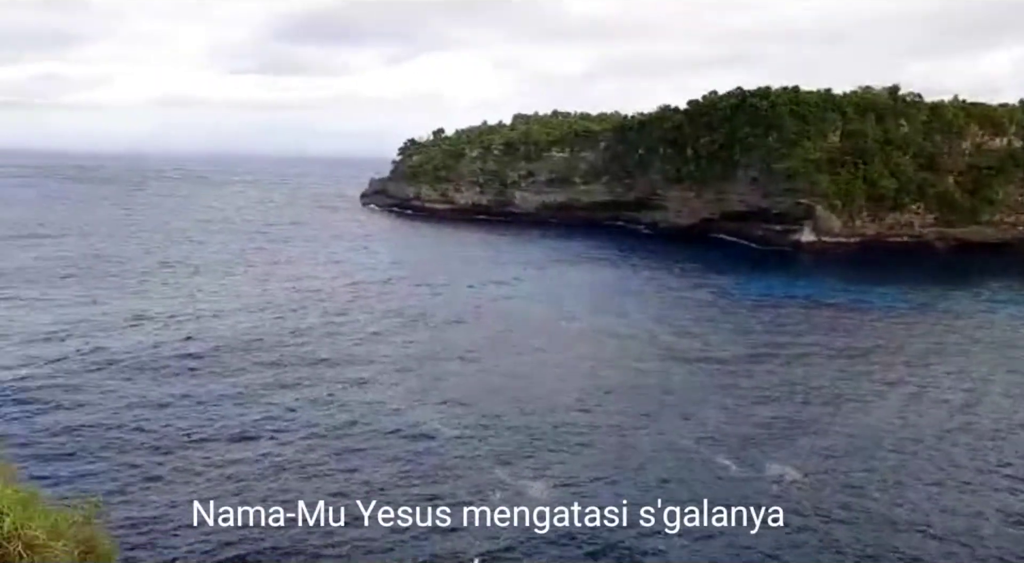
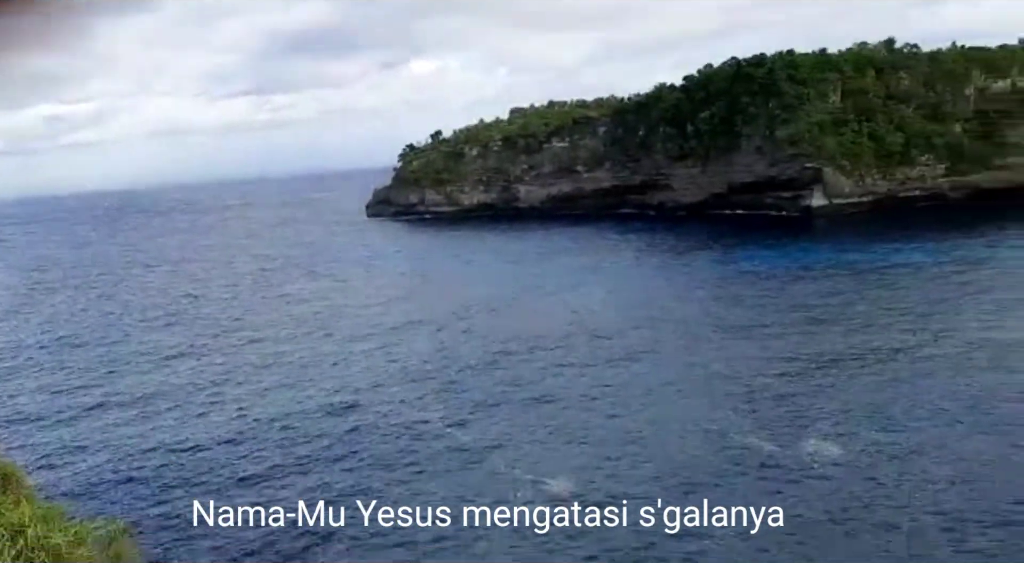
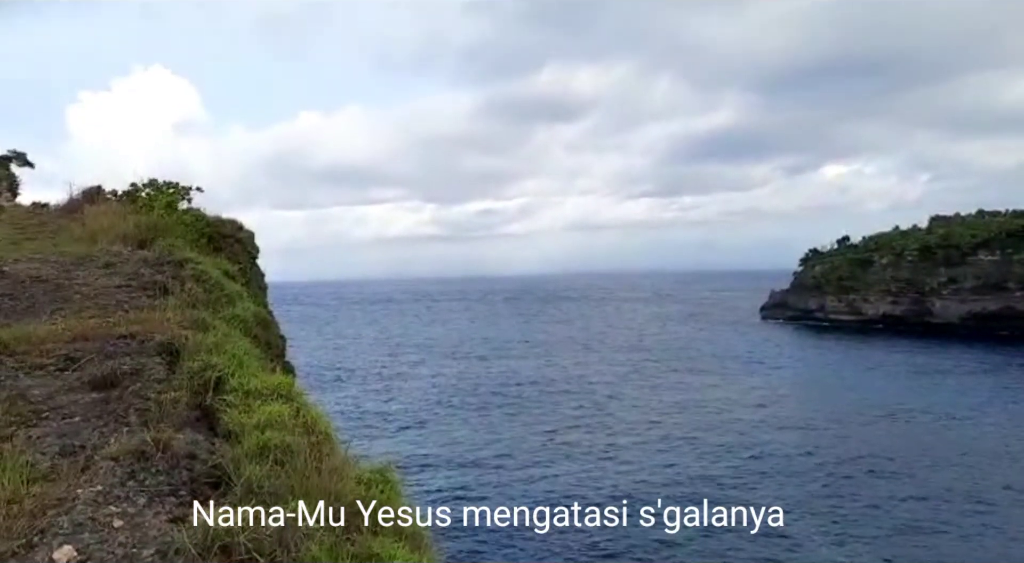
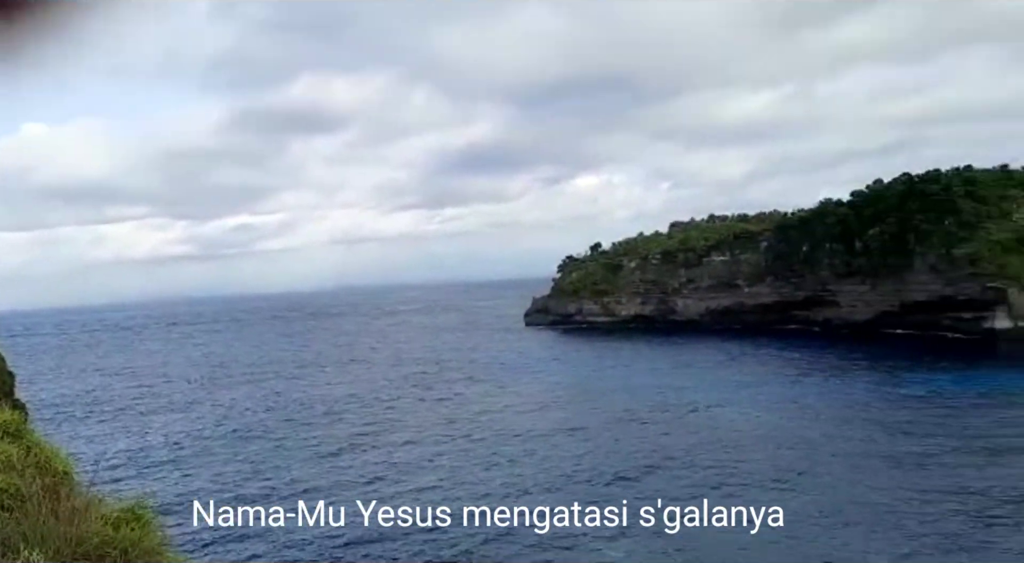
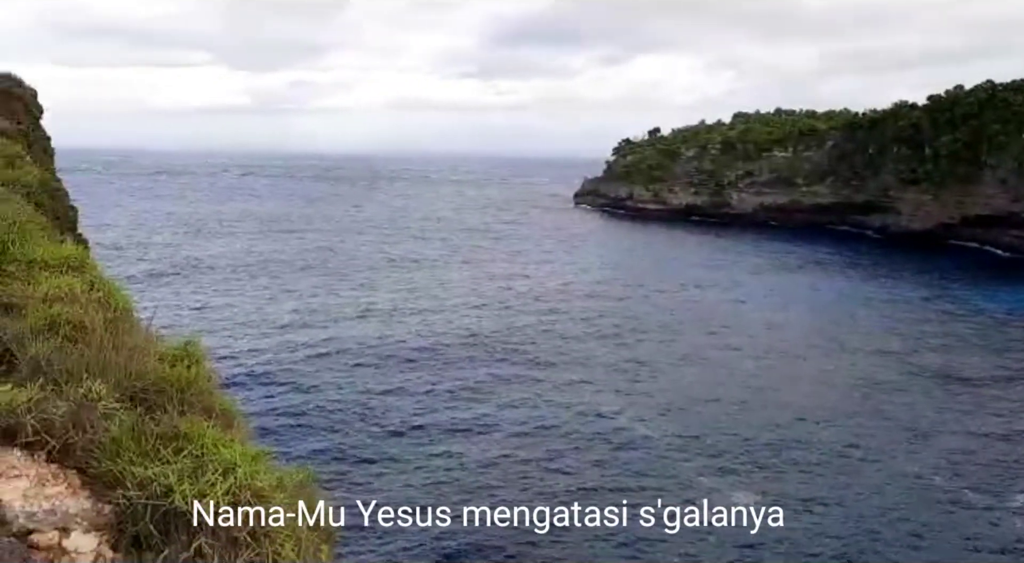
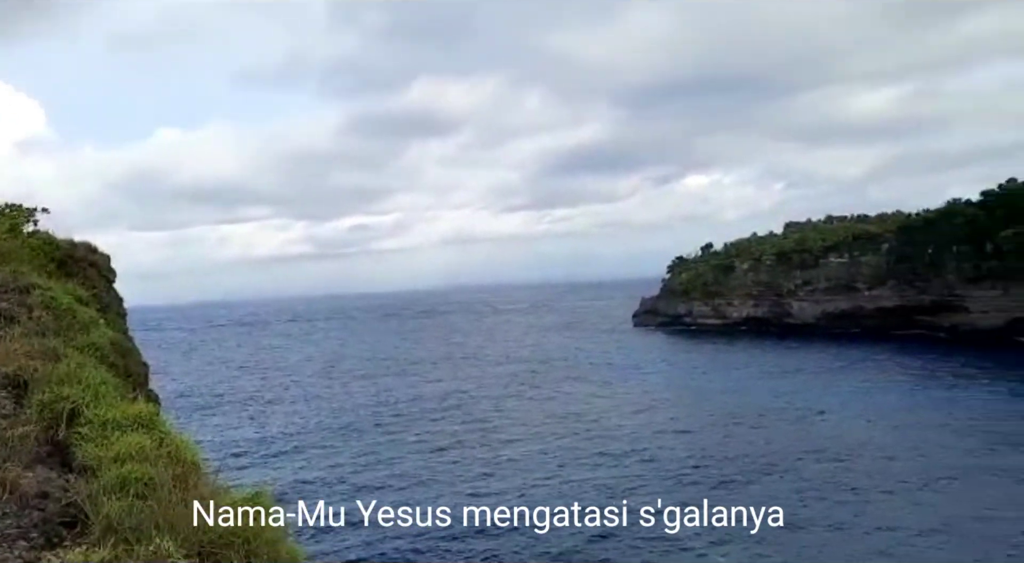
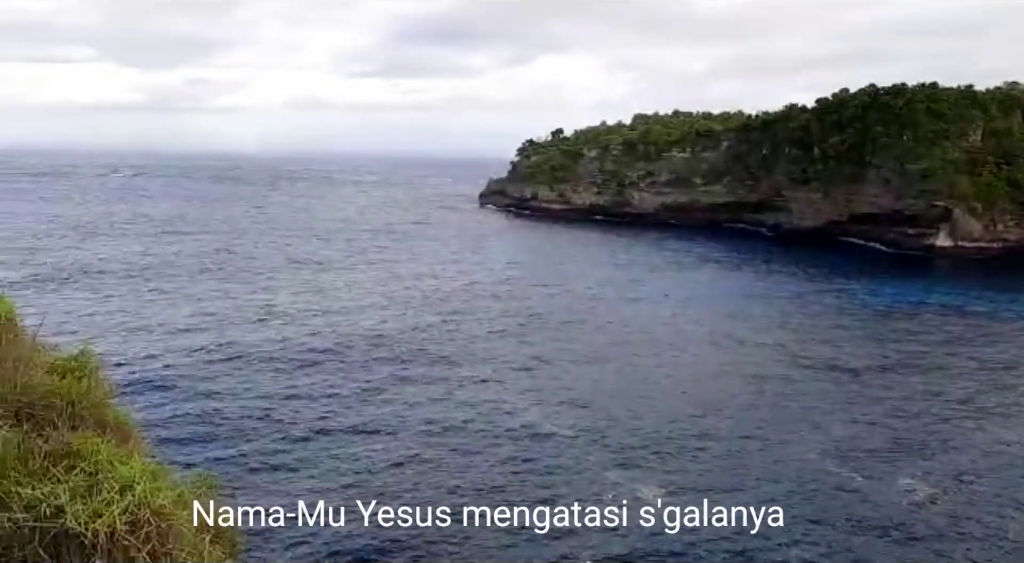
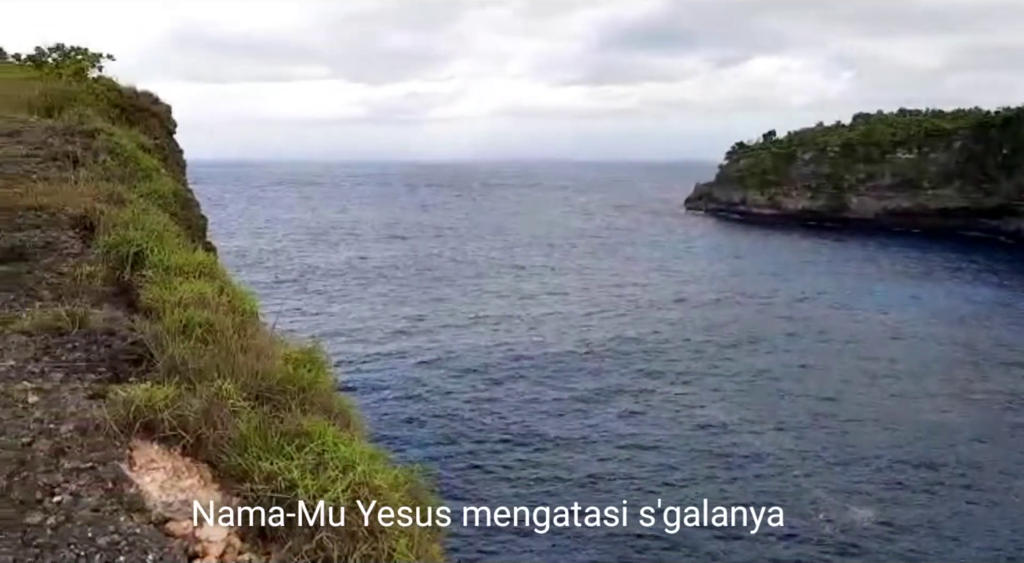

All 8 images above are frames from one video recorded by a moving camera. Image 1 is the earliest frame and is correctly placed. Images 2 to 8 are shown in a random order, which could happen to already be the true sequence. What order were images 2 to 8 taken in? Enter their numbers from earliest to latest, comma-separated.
7, 5, 8, 3, 6, 4, 2
